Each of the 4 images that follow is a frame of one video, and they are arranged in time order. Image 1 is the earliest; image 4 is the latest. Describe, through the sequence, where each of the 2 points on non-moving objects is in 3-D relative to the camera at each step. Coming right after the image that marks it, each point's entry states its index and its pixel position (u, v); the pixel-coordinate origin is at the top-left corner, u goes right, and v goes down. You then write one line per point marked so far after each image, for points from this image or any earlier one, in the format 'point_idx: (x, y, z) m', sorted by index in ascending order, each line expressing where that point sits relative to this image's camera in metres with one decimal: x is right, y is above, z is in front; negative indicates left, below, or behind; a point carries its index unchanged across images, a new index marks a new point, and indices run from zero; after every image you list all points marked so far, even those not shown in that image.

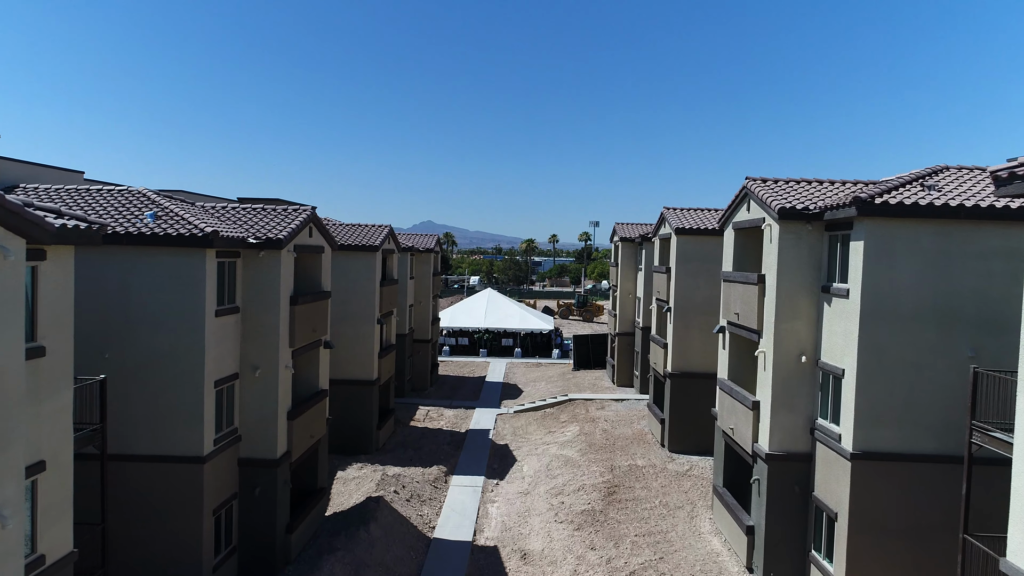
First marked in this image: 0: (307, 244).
0: (-5.4, +1.2, +15.7) m
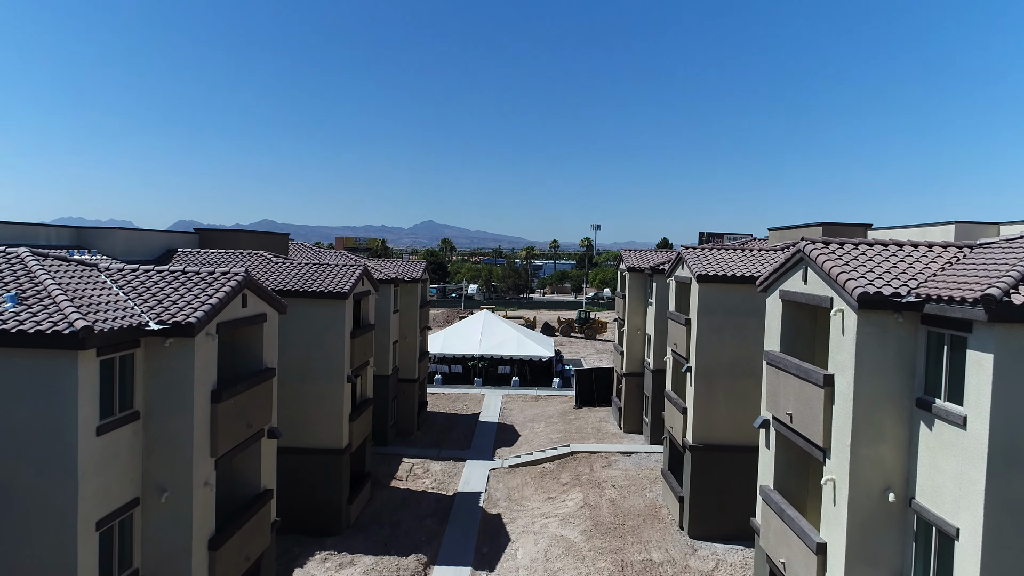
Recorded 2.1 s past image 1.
0: (-5.6, -0.6, +12.4) m
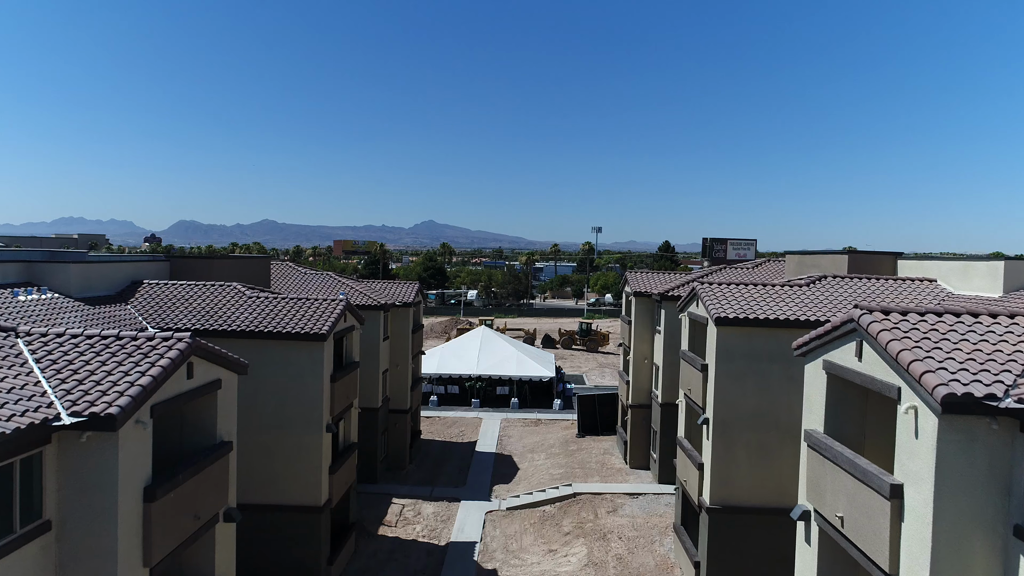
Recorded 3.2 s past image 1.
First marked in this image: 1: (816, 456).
0: (-5.7, -1.8, +10.5) m
1: (+5.1, -2.8, +10.0) m
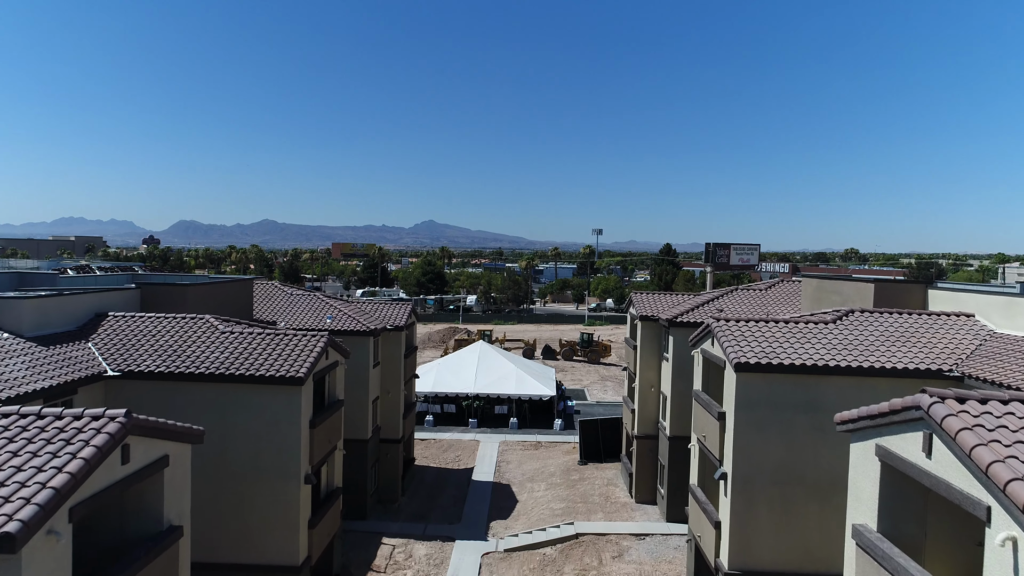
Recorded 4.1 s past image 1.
0: (-5.8, -2.8, +8.8) m
1: (+5.0, -3.8, +8.4) m
